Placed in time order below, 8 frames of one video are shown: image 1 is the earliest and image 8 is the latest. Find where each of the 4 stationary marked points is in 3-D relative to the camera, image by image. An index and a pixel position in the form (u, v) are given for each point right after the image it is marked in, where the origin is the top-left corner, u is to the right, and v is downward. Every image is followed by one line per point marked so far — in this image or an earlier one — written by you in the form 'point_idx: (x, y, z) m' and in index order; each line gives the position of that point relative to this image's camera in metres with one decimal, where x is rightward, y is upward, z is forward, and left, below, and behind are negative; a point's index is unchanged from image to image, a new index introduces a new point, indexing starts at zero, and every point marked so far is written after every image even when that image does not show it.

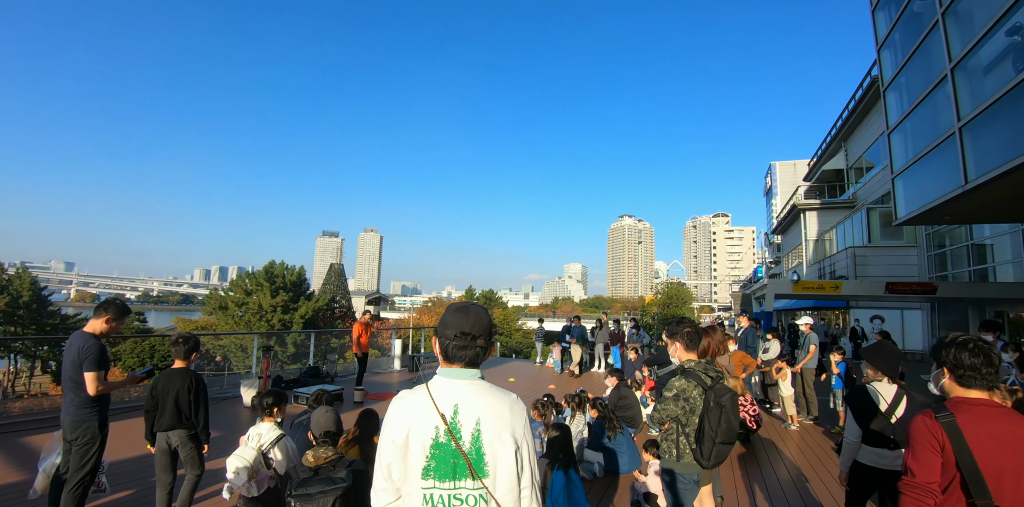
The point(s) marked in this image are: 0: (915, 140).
0: (+6.4, +1.8, +7.8) m
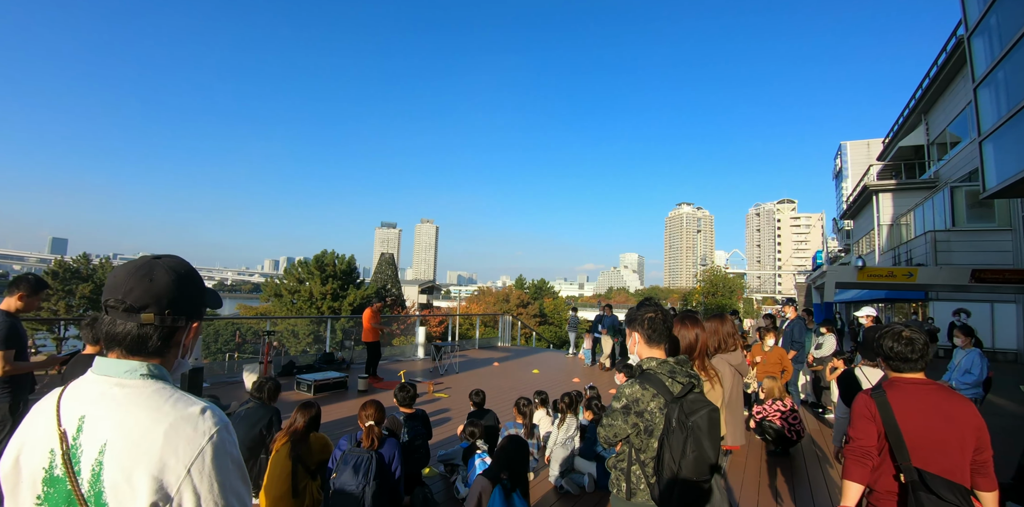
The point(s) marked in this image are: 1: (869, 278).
0: (+6.5, +2.1, +6.5) m
1: (+8.1, -0.5, +11.2) m
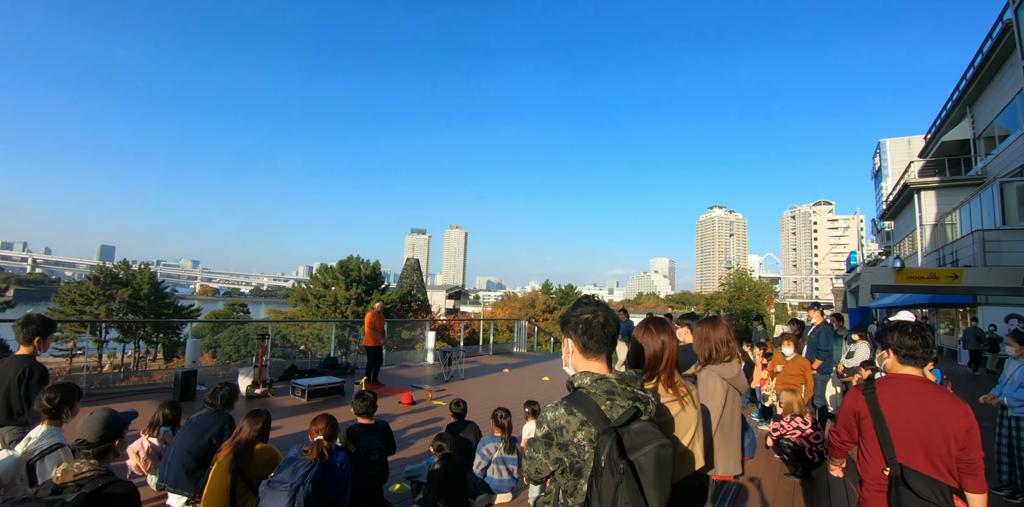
0: (+6.4, +2.1, +5.7) m
1: (+8.3, -0.6, +10.3) m
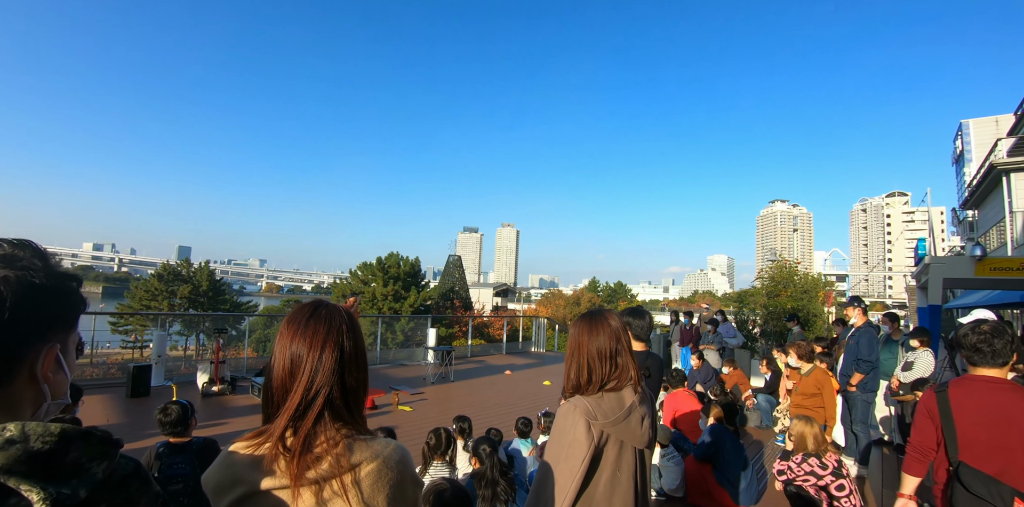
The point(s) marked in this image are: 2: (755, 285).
0: (+5.9, +2.3, +4.0) m
1: (+8.3, -0.3, +8.5) m
2: (+5.8, -0.7, +11.7) m
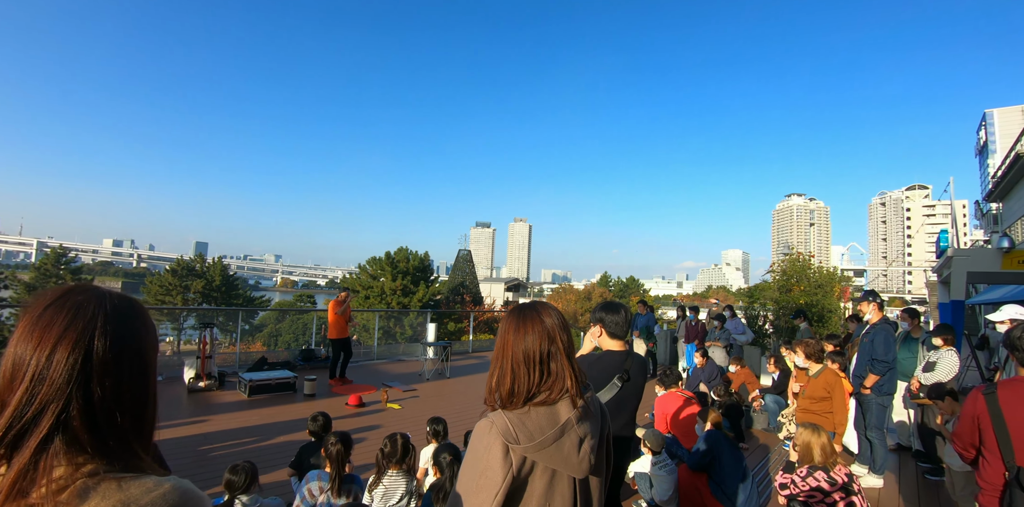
0: (+5.7, +2.4, +3.5) m
1: (+8.2, -0.2, +7.9) m
2: (+5.8, -0.6, +11.3) m
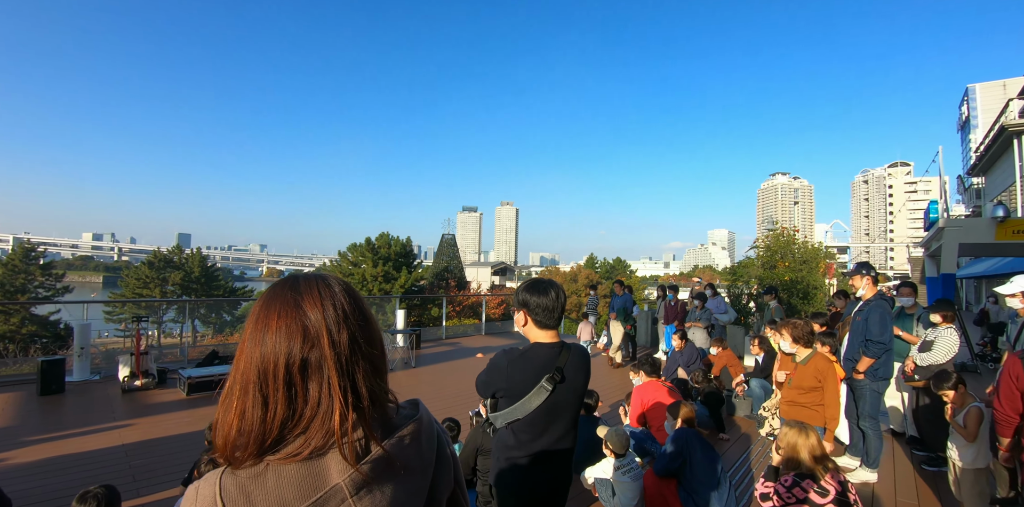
0: (+5.3, +2.7, +3.0) m
1: (+7.7, +0.3, +7.6) m
2: (+5.2, 0.0, +10.9) m
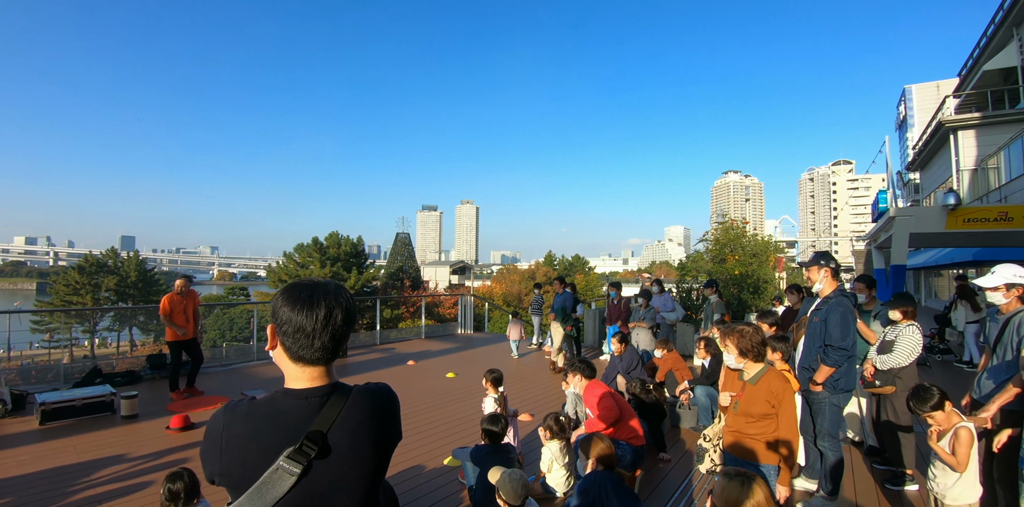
0: (+4.6, +2.8, +2.6) m
1: (+6.7, +0.4, +7.3) m
2: (+4.0, +0.1, +10.4) m
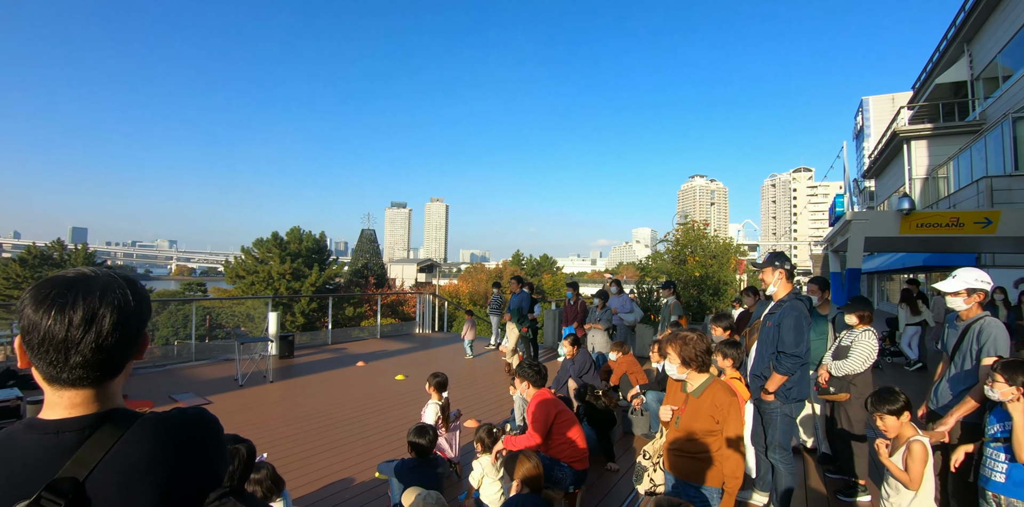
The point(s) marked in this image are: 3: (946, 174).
0: (+4.3, +2.8, +2.6) m
1: (+6.1, +0.4, +7.4) m
2: (+3.2, +0.1, +10.4) m
3: (+11.2, +2.1, +12.7) m
